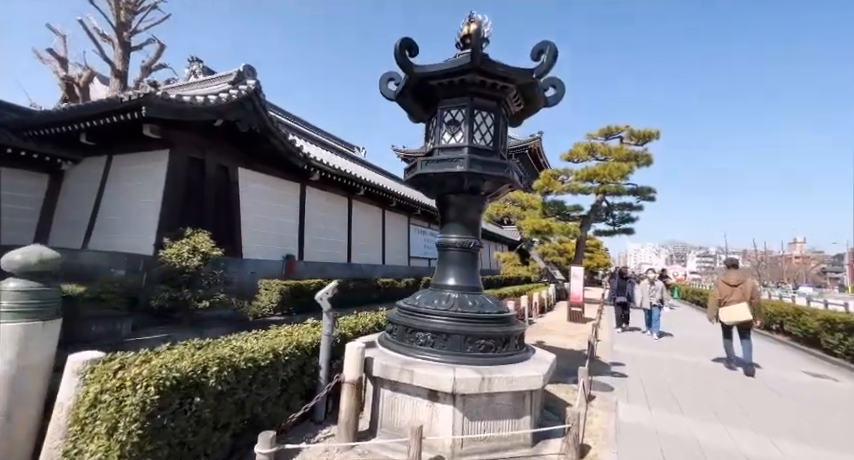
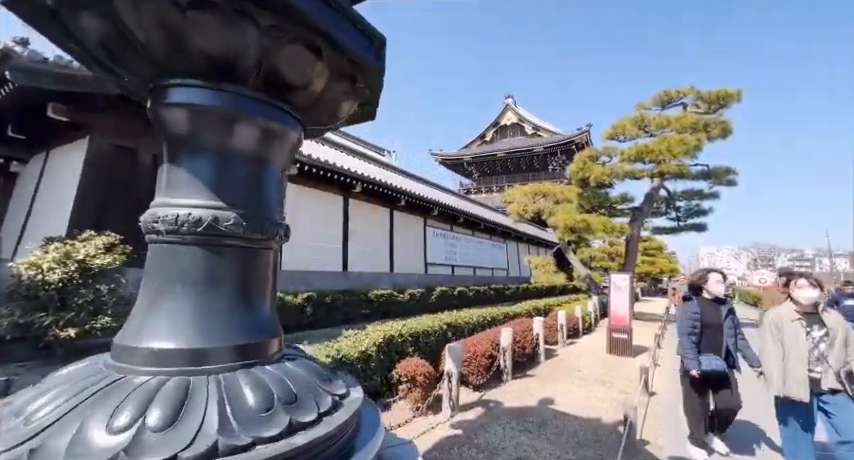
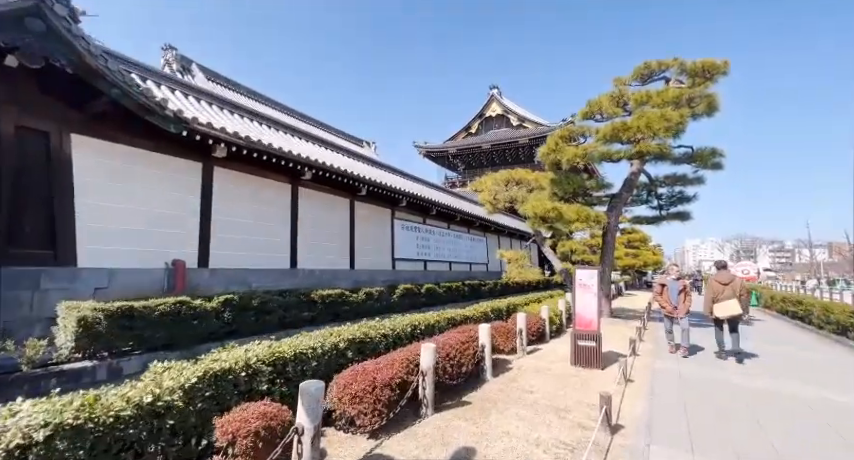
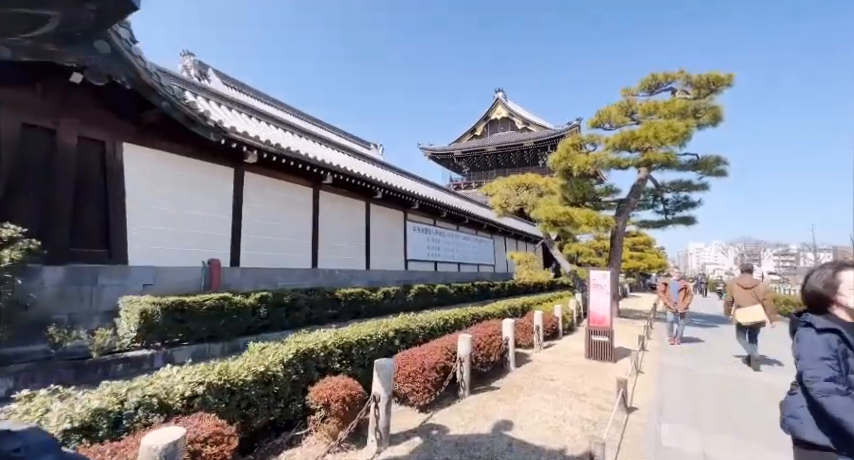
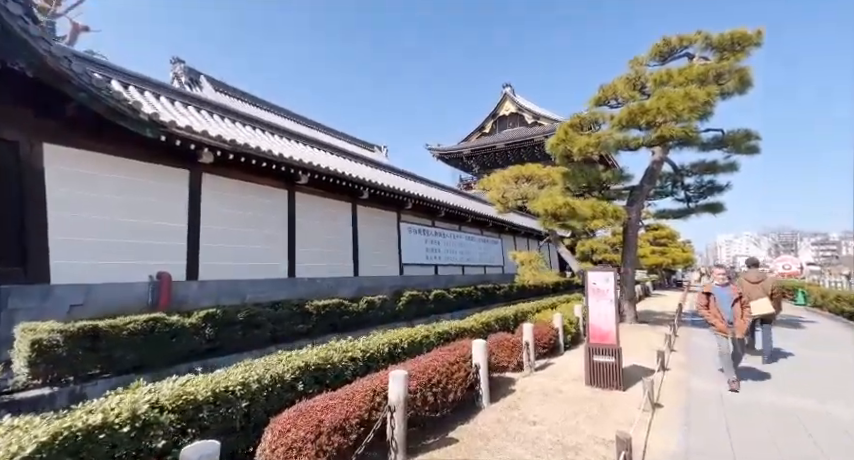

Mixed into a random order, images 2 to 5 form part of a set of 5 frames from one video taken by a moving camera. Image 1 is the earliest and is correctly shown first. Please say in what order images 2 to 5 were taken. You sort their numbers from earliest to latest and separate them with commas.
2, 4, 3, 5
